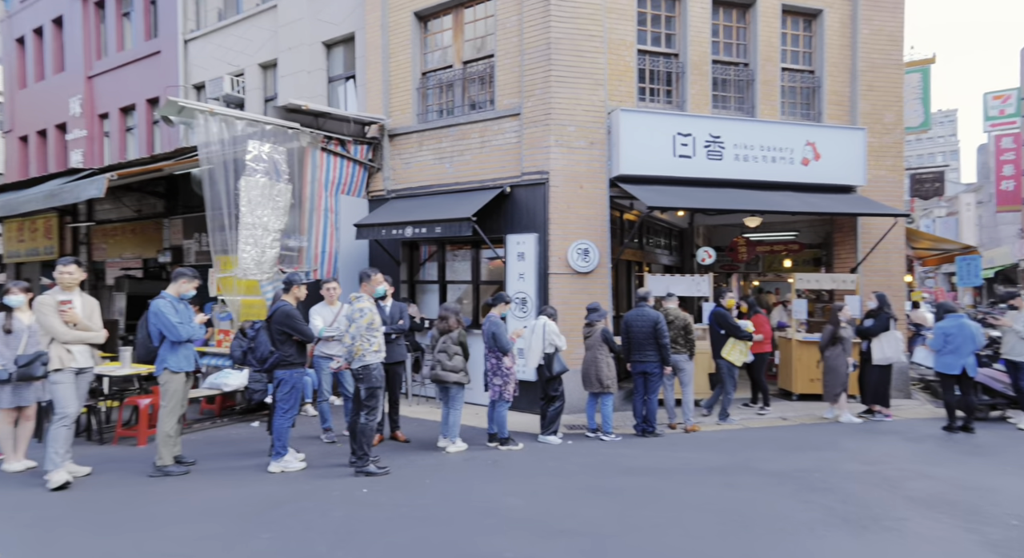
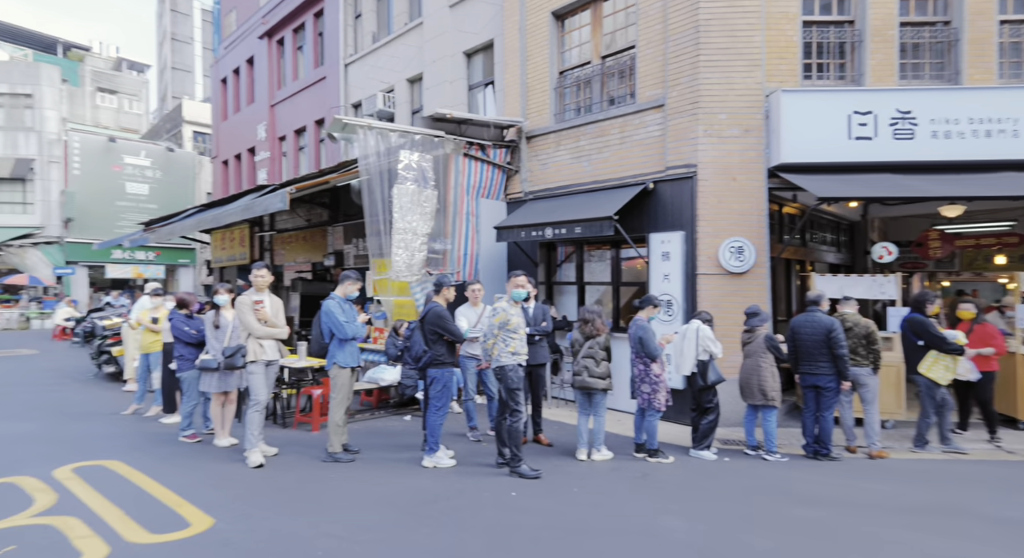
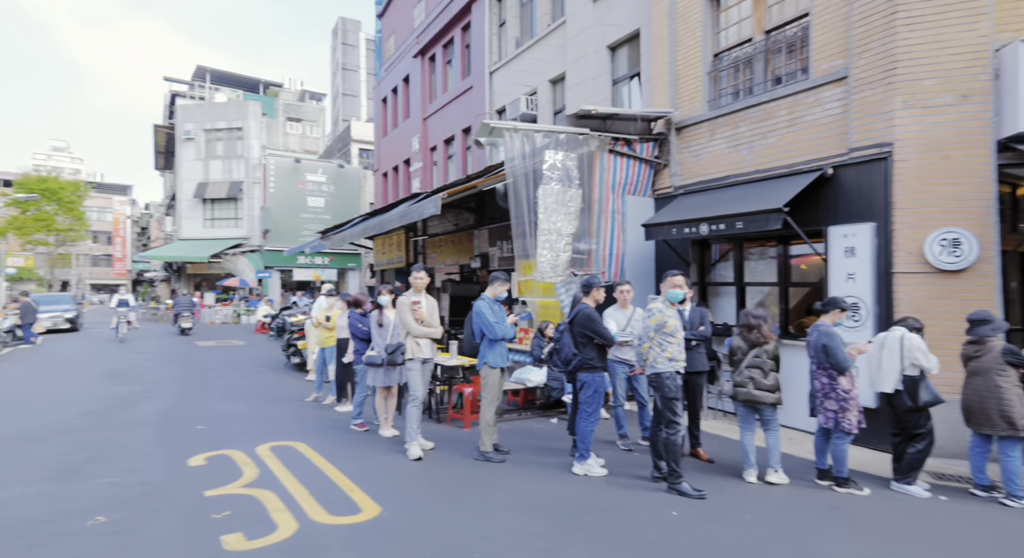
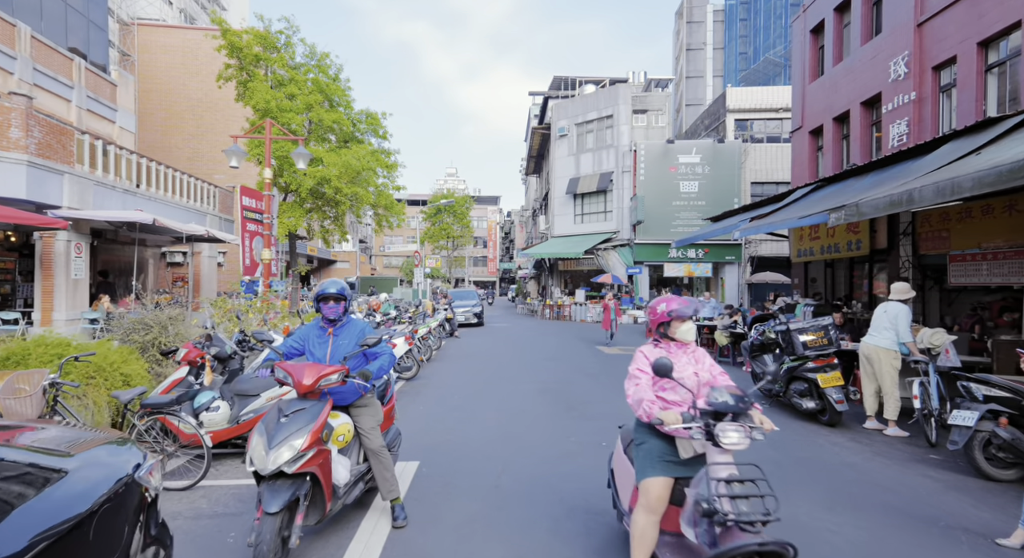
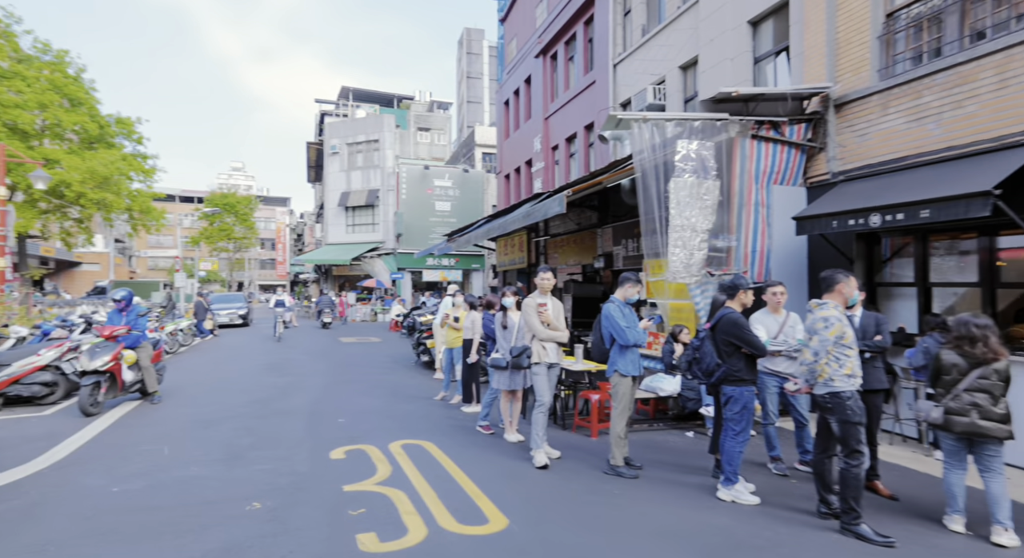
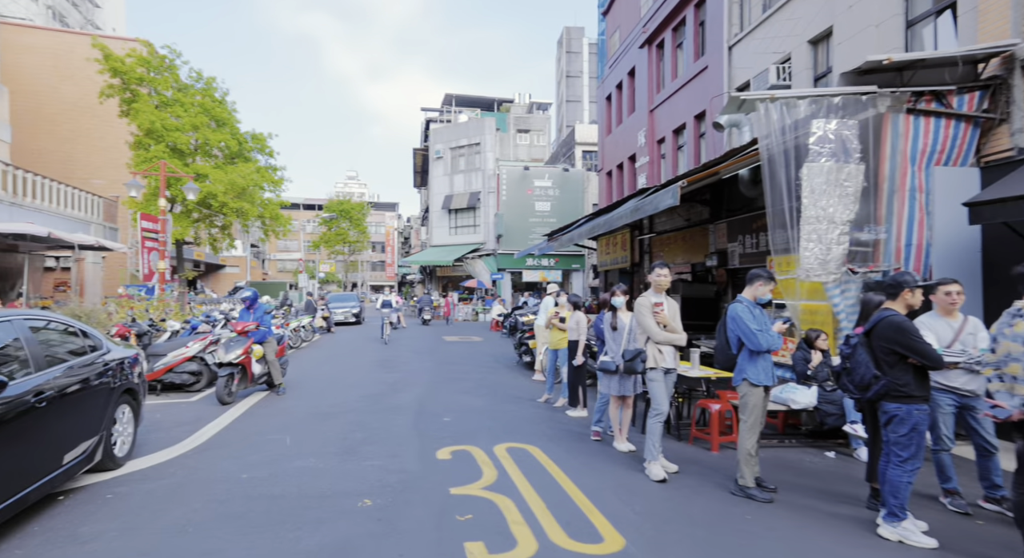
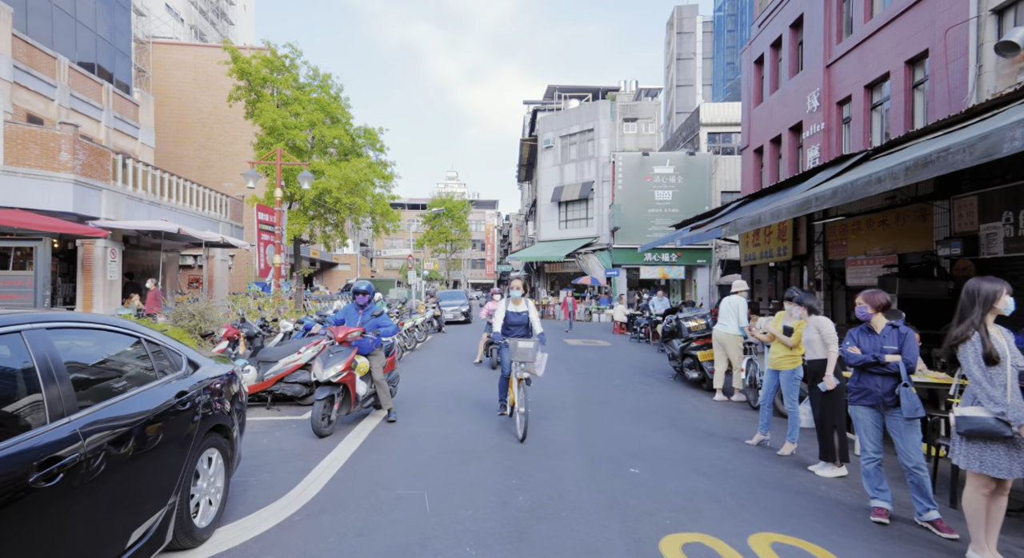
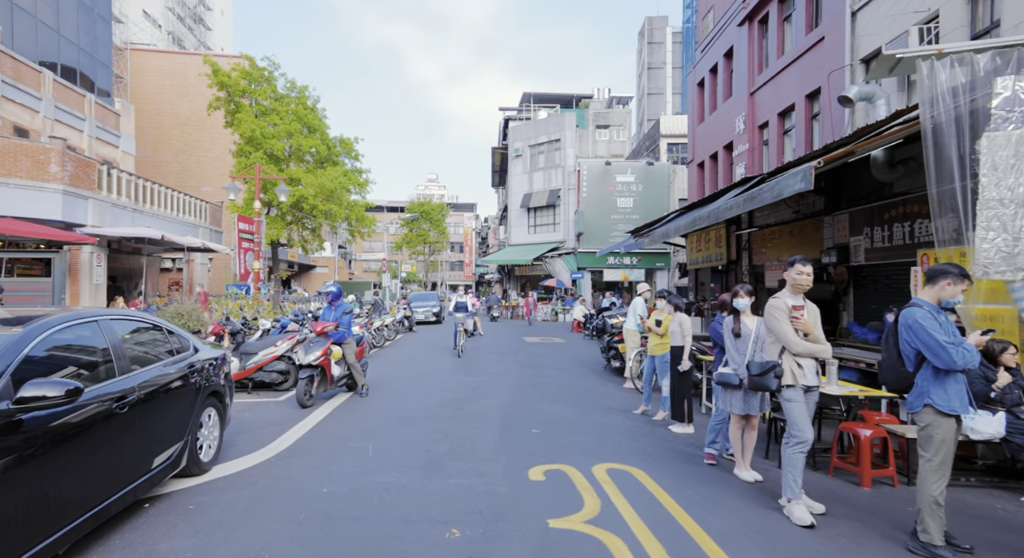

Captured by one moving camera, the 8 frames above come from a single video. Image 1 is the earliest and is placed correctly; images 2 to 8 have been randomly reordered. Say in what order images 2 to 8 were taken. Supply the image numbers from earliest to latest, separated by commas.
2, 3, 5, 6, 8, 7, 4
